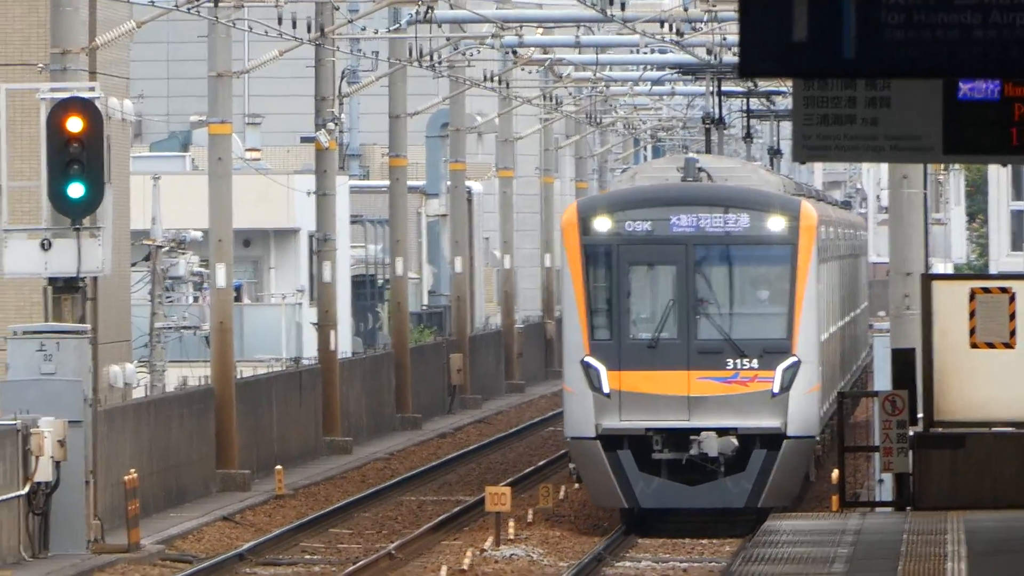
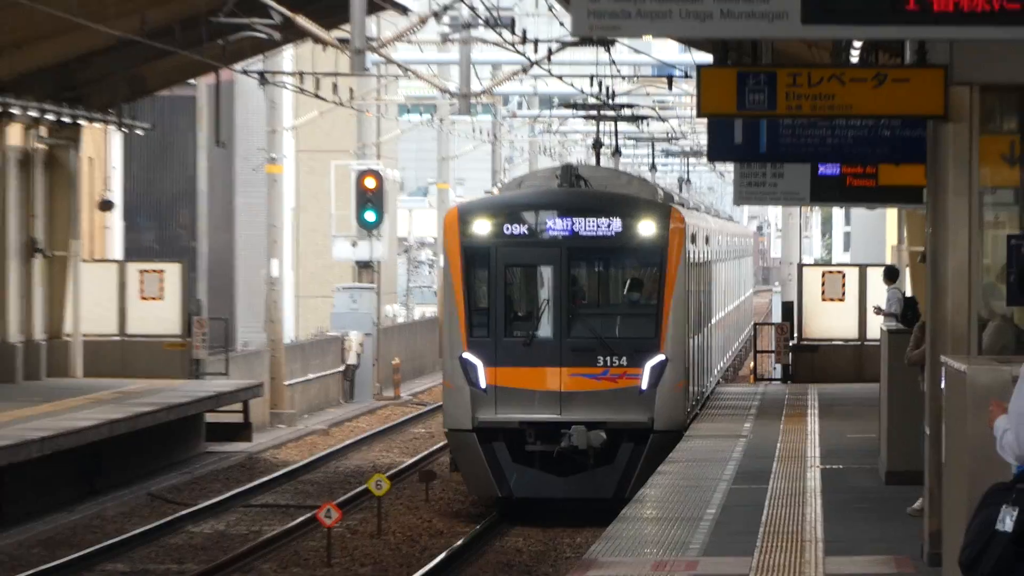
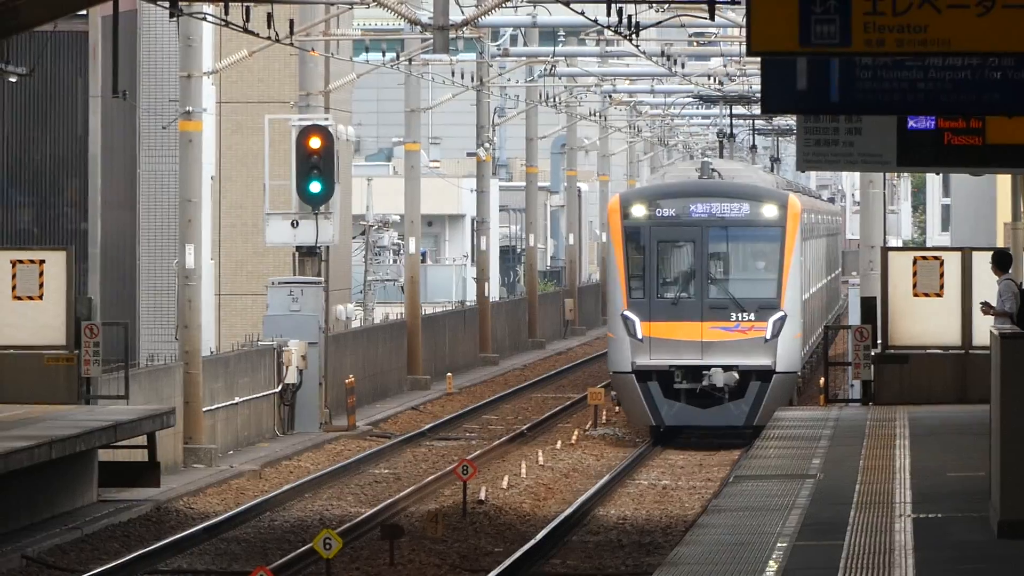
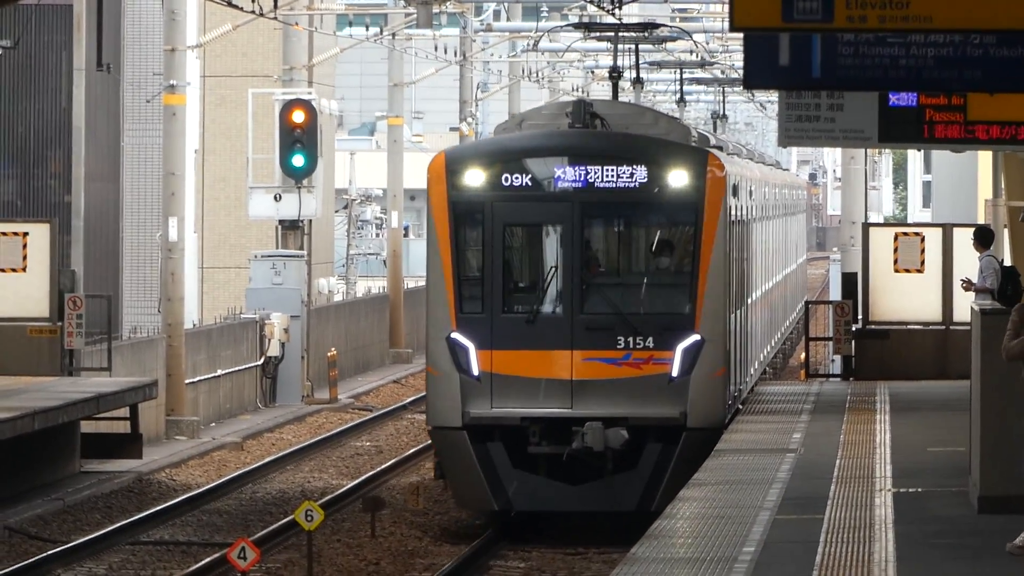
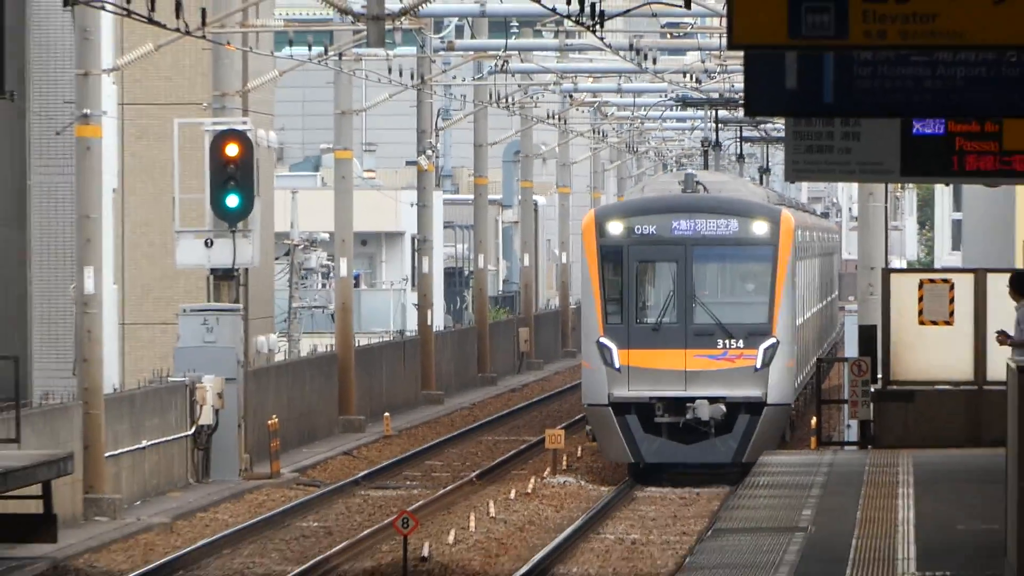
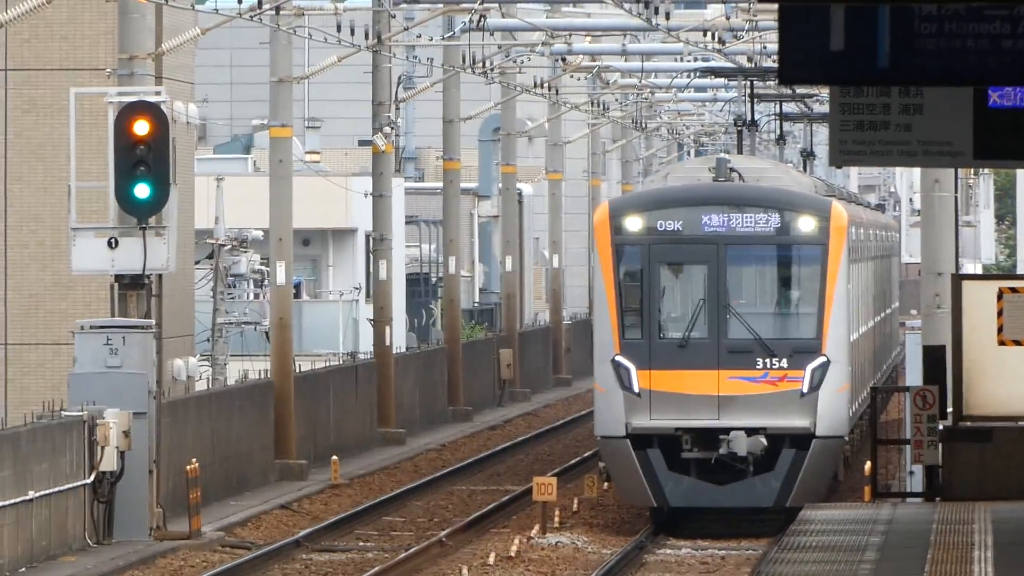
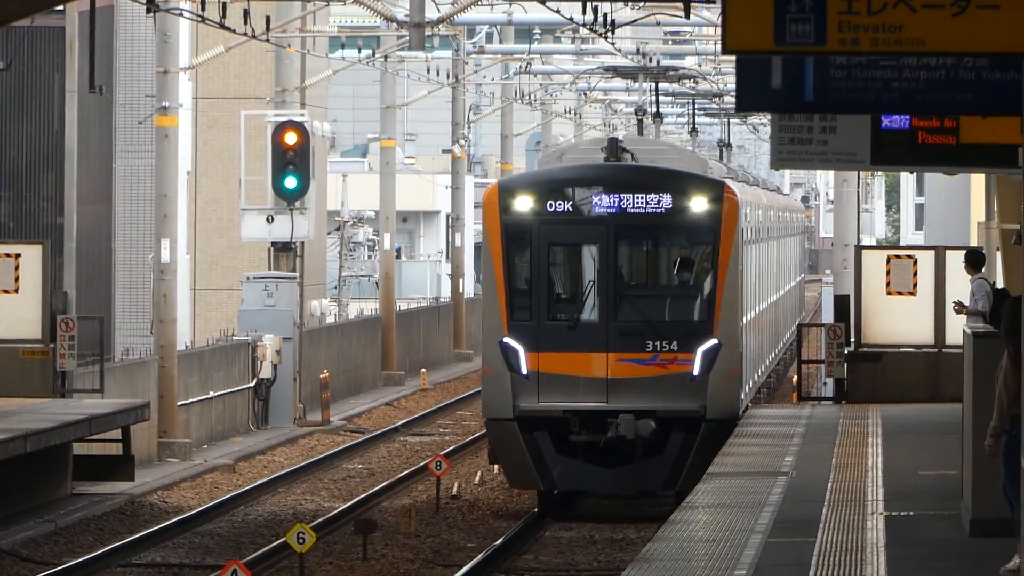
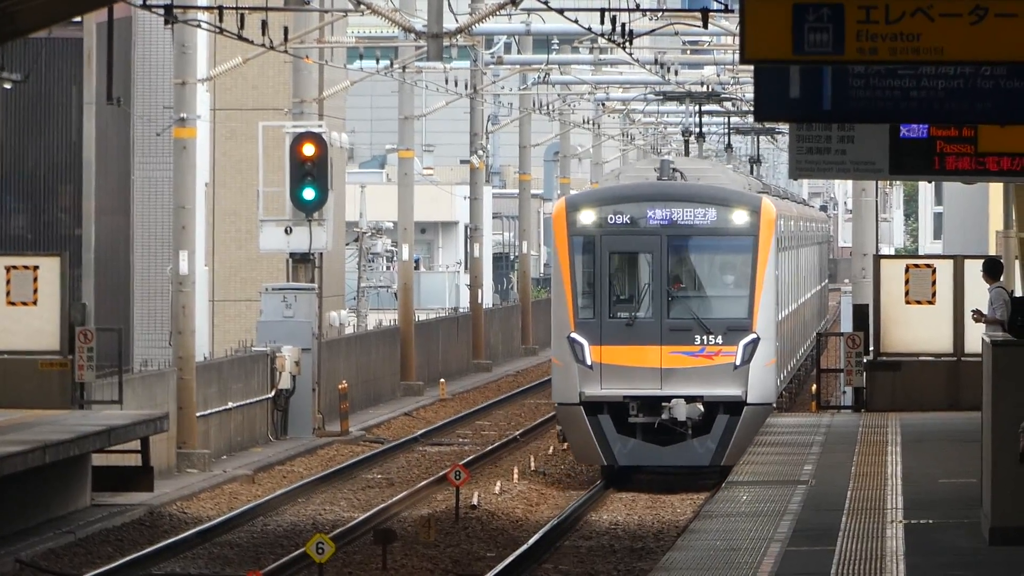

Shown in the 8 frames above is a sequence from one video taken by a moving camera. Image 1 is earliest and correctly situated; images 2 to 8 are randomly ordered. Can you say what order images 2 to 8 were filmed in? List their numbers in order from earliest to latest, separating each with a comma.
6, 5, 3, 8, 7, 4, 2
